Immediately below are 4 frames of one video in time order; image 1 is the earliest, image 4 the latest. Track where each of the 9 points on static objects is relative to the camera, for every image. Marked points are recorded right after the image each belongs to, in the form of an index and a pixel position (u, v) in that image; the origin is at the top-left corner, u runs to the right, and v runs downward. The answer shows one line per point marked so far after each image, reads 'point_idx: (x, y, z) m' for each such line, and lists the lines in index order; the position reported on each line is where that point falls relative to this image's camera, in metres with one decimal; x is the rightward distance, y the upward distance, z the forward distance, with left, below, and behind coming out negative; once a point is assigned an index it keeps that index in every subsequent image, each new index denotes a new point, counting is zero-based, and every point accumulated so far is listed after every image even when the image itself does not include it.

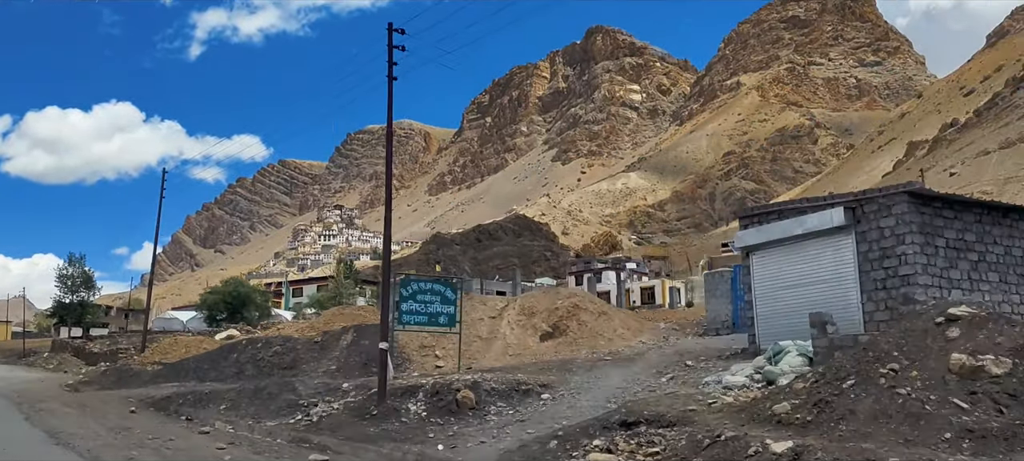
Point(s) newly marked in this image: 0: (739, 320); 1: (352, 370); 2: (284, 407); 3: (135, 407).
0: (+4.3, -1.7, +15.4) m
1: (-3.0, -2.6, +15.3) m
2: (-3.0, -2.4, +11.1) m
3: (-5.7, -2.7, +12.5) m
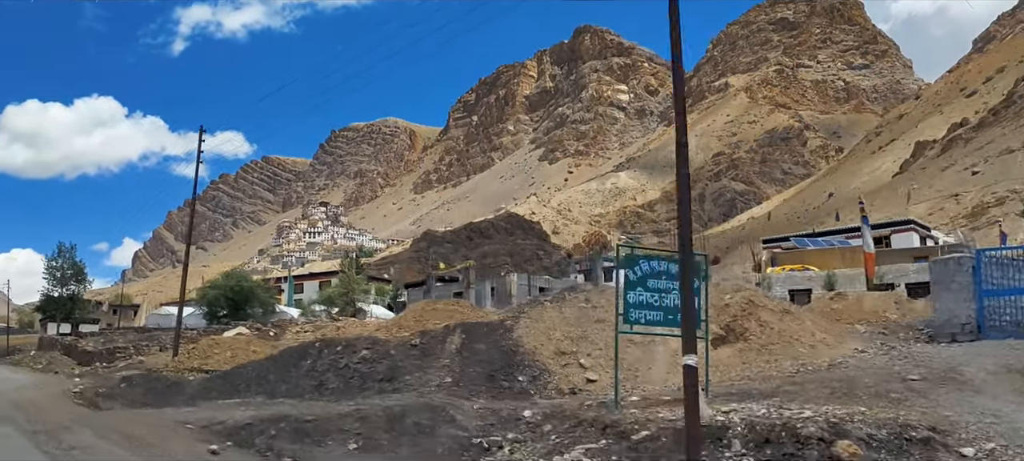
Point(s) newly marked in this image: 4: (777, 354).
0: (+6.8, -1.3, +11.7) m
1: (-0.5, -2.1, +11.4) m
2: (-0.5, -1.9, +7.2) m
3: (-3.1, -2.2, +8.6) m
4: (+3.8, -1.7, +11.7) m
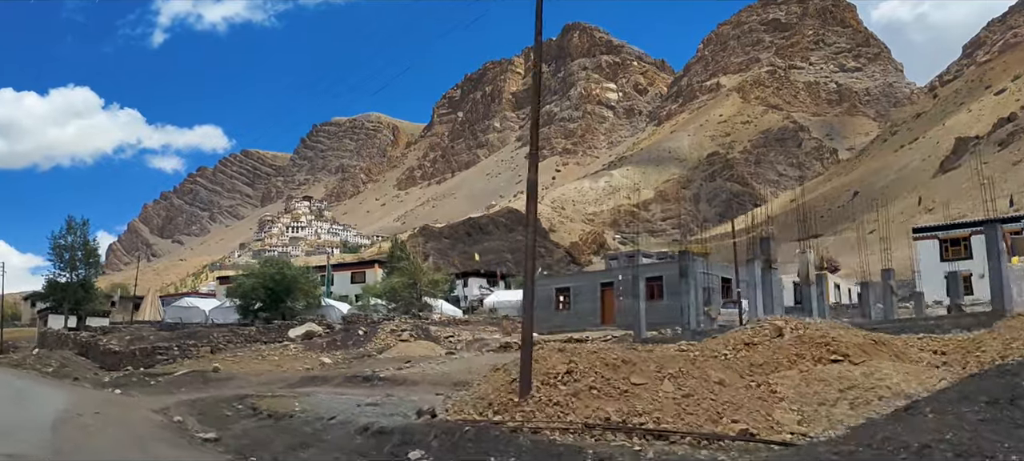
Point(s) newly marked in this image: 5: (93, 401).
0: (+13.4, -0.5, +3.3) m
1: (+6.2, -1.2, +2.8) m
2: (+6.3, -1.0, -1.4) m
3: (+3.6, -1.2, -0.1) m
4: (+10.4, -0.9, +3.2) m
5: (-9.7, -4.0, +19.4) m
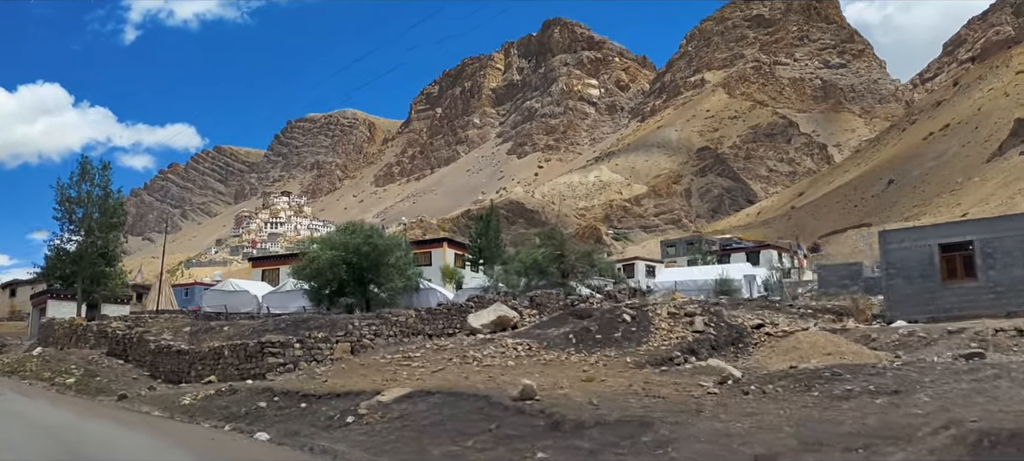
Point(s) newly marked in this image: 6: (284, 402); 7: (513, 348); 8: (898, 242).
0: (+22.6, +1.3, -9.5) m
1: (+15.4, +0.6, -10.1) m
2: (+15.6, +0.8, -14.3) m
3: (+12.9, +0.6, -13.1) m
4: (+19.6, +1.0, -9.7) m
5: (-1.0, -2.1, +6.1) m
6: (-4.1, -3.1, +14.6) m
7: (0.0, -2.5, +17.7) m
8: (+9.3, -0.3, +19.9) m
